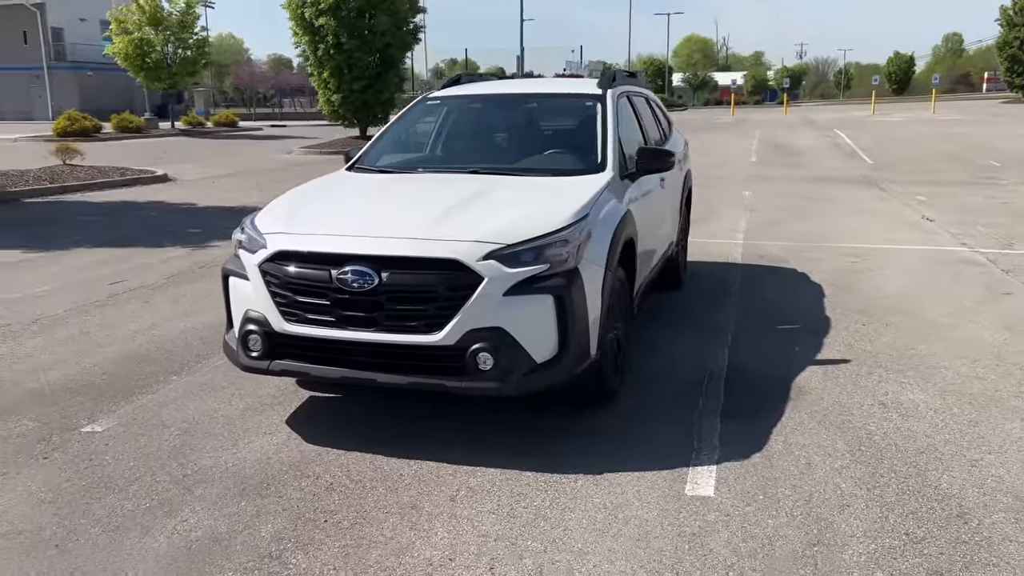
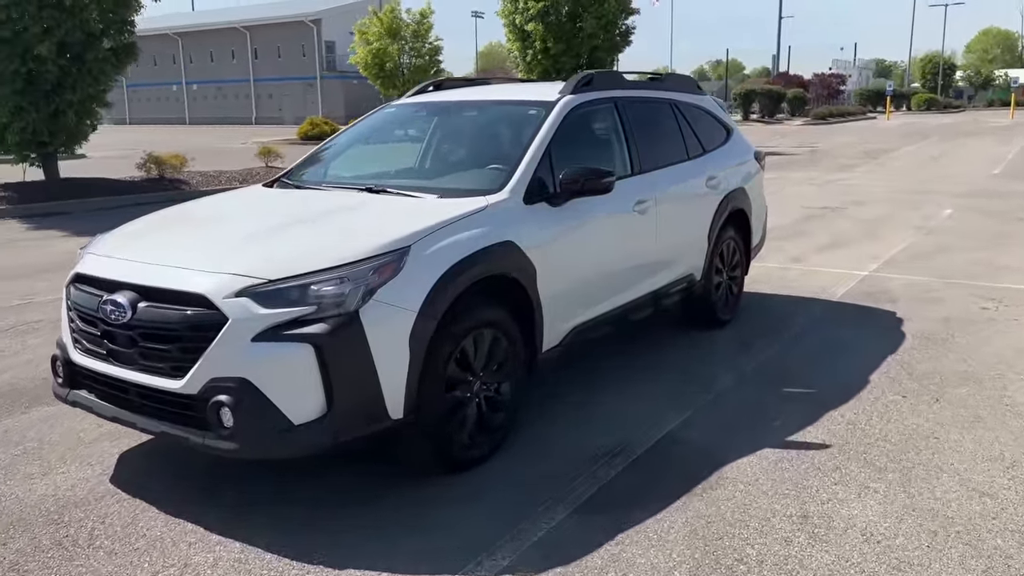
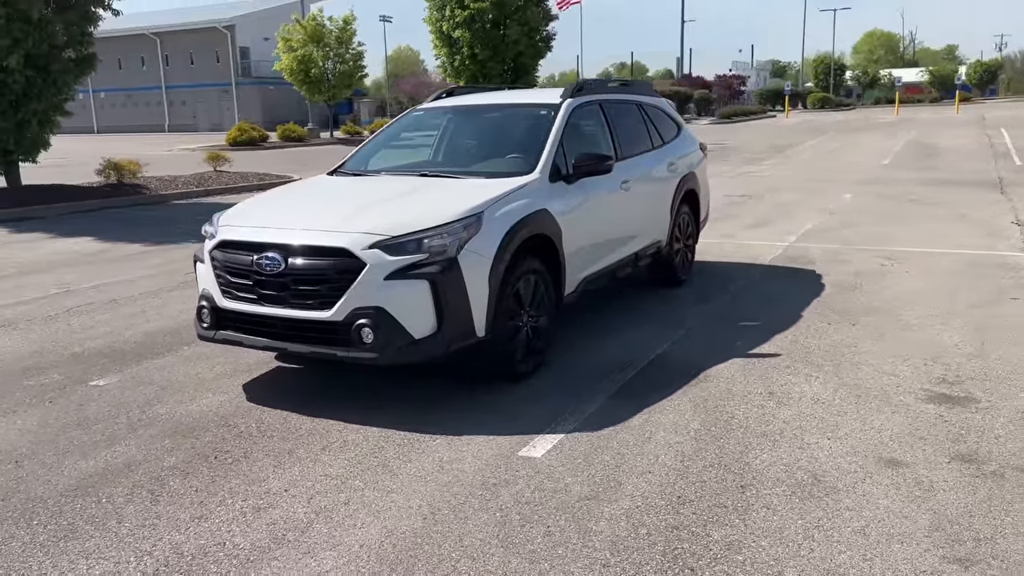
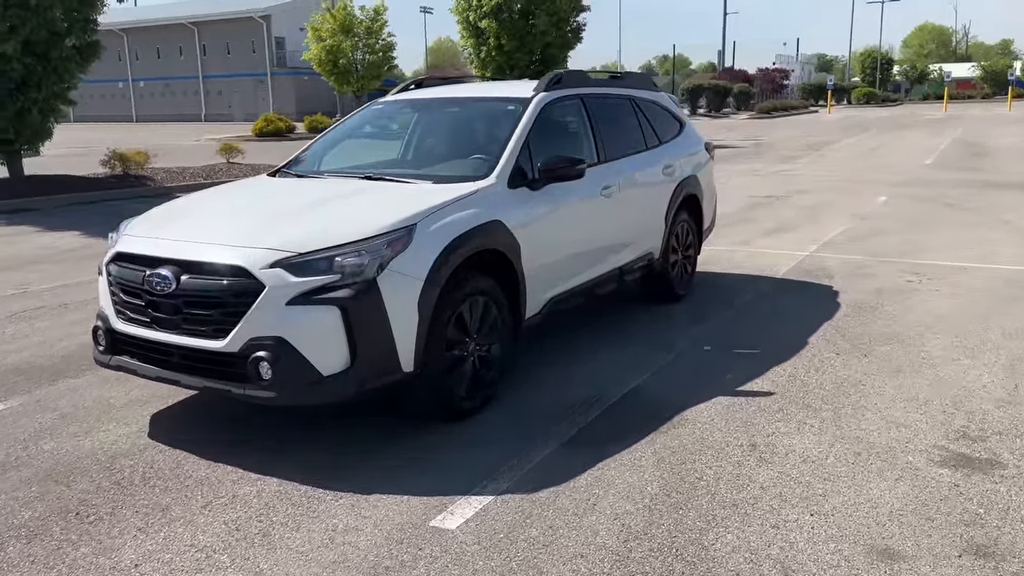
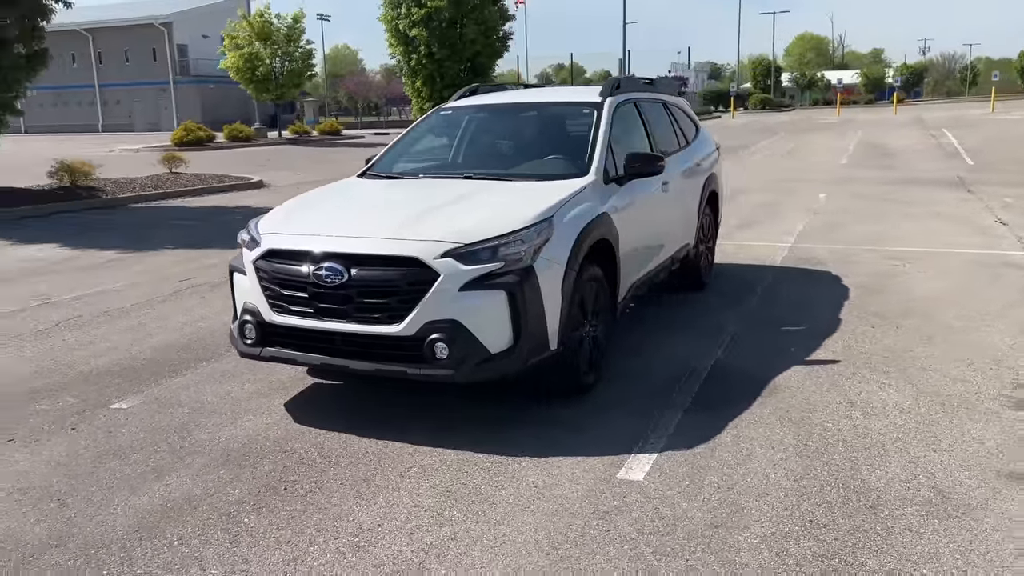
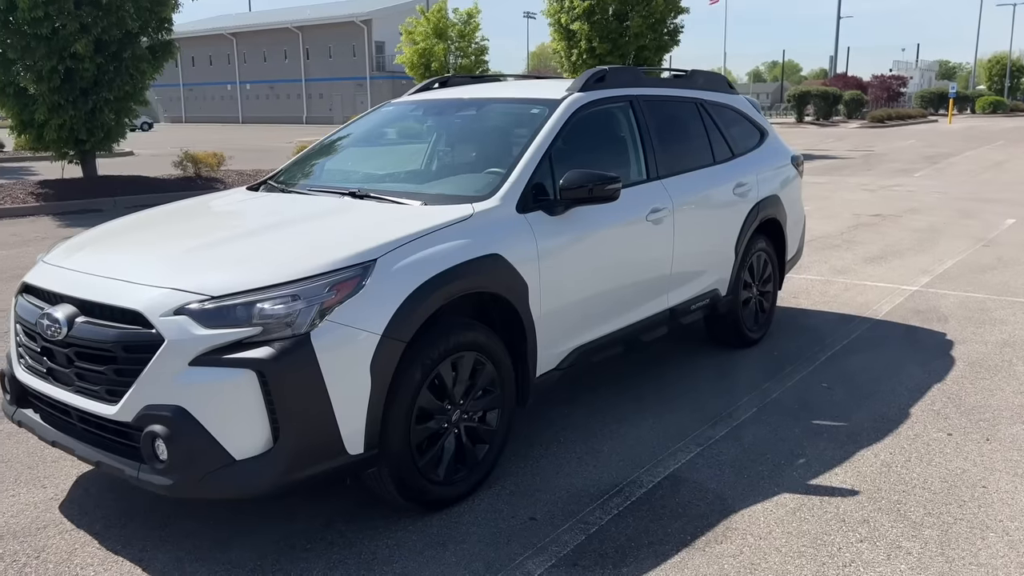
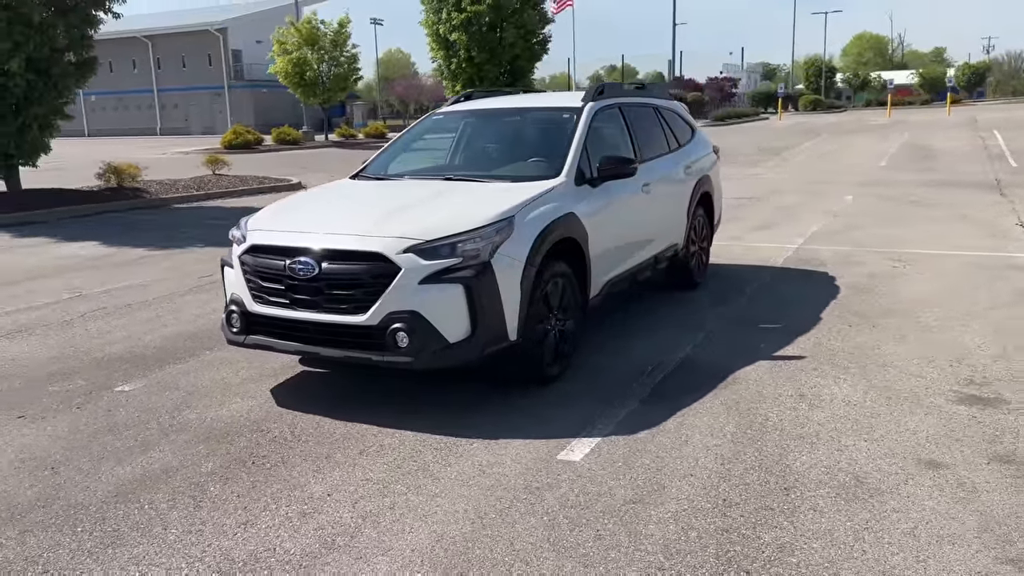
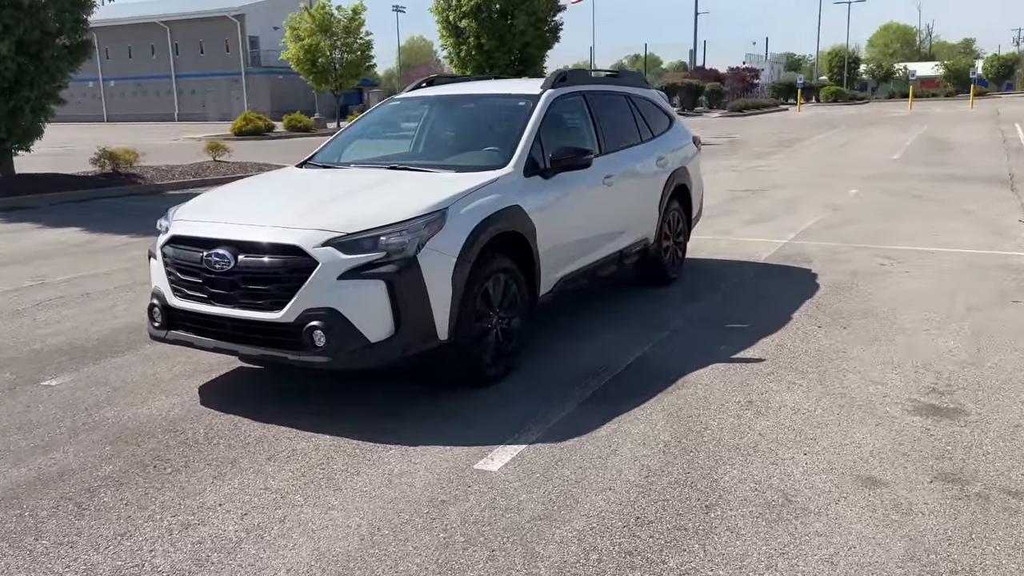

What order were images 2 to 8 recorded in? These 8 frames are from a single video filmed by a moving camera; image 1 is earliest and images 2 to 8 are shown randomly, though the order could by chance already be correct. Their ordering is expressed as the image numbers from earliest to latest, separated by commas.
5, 7, 3, 8, 4, 2, 6
